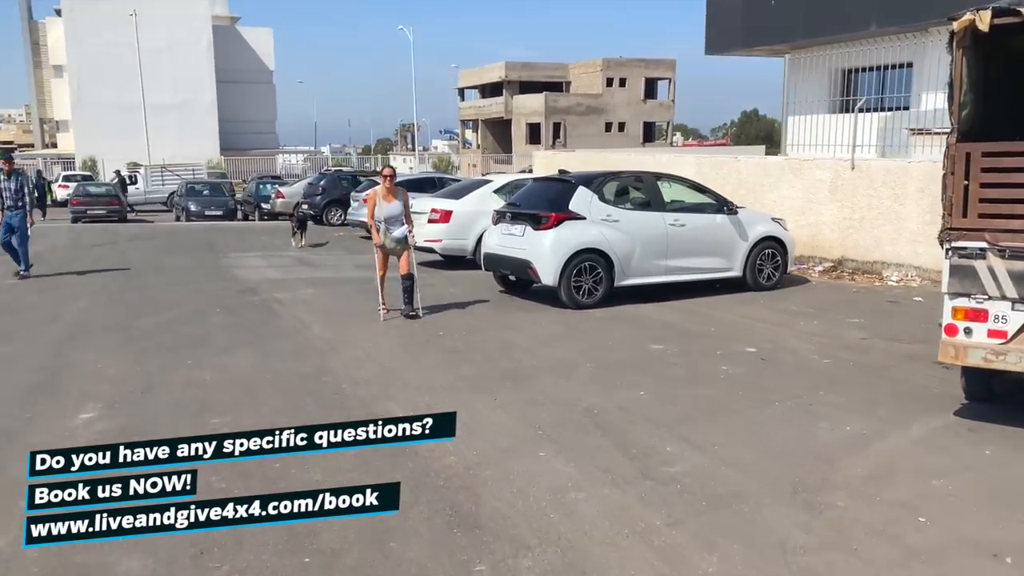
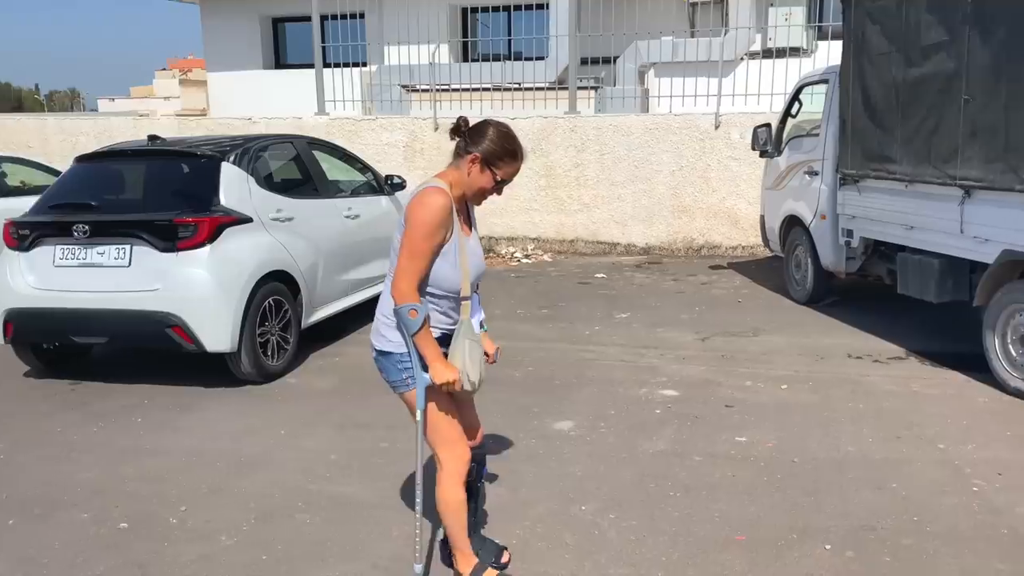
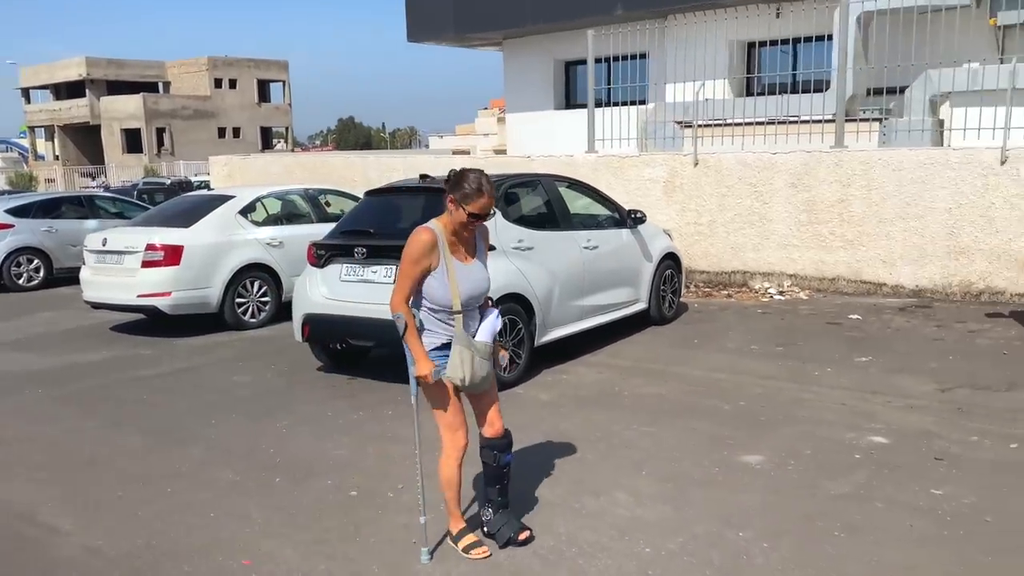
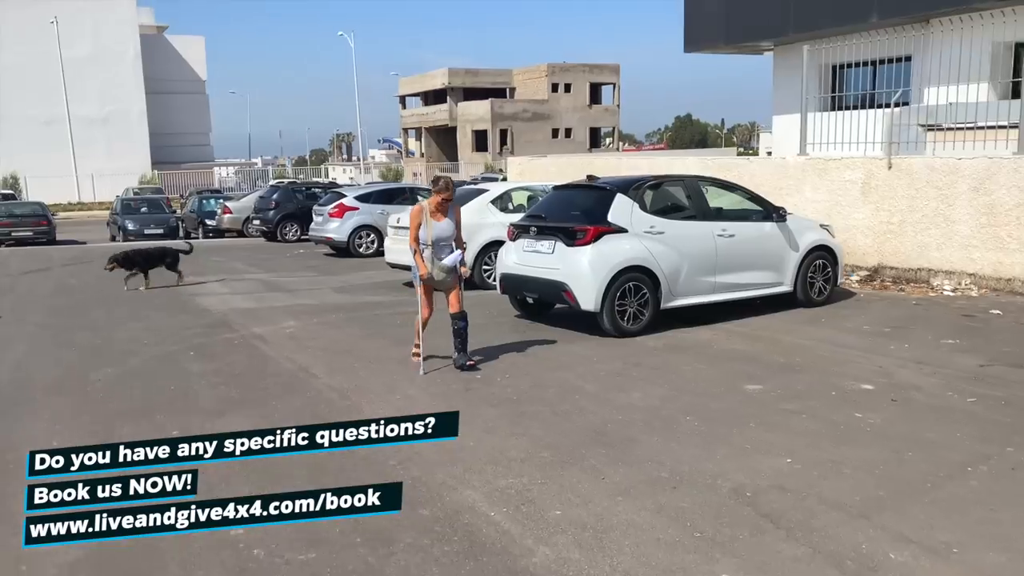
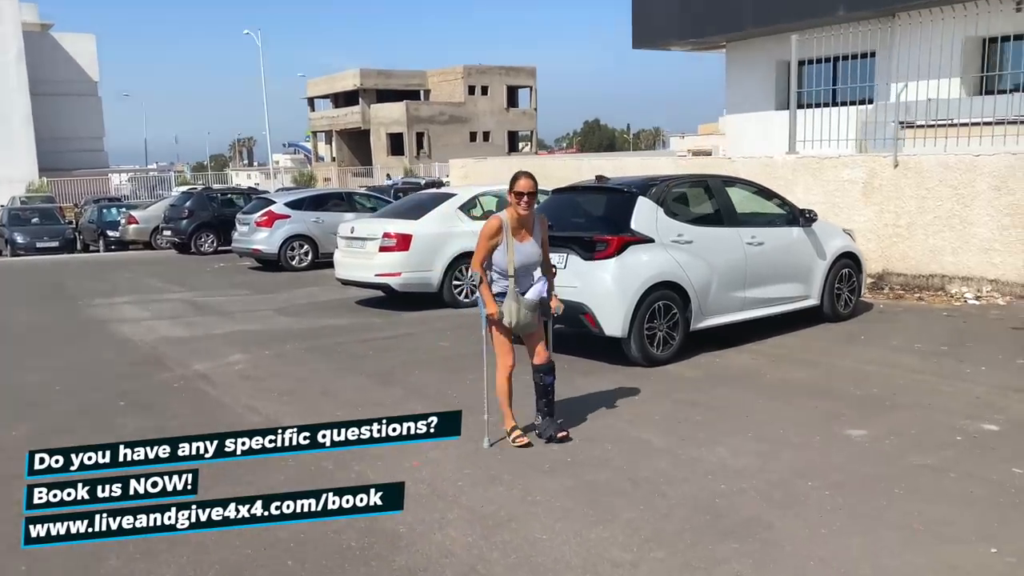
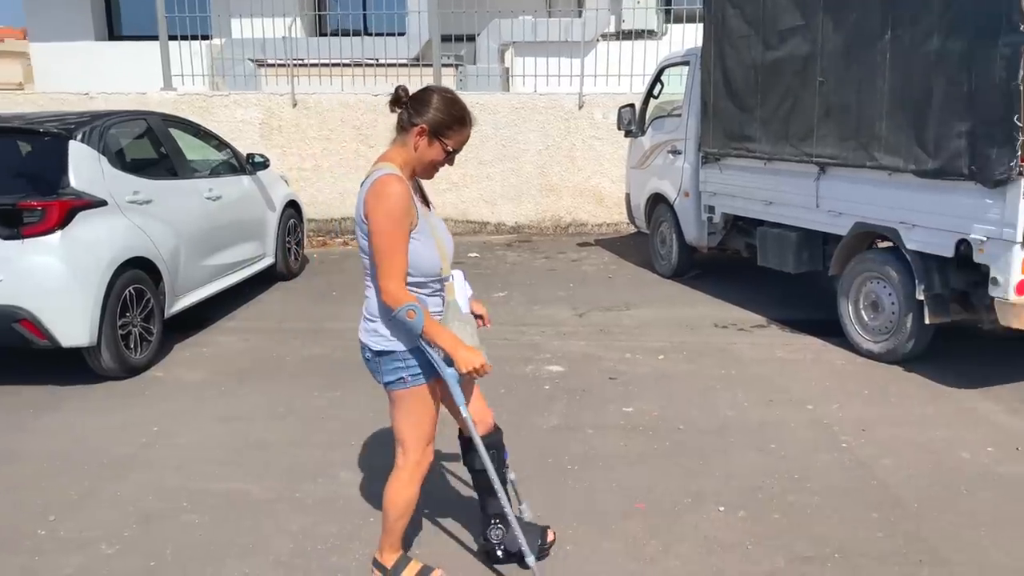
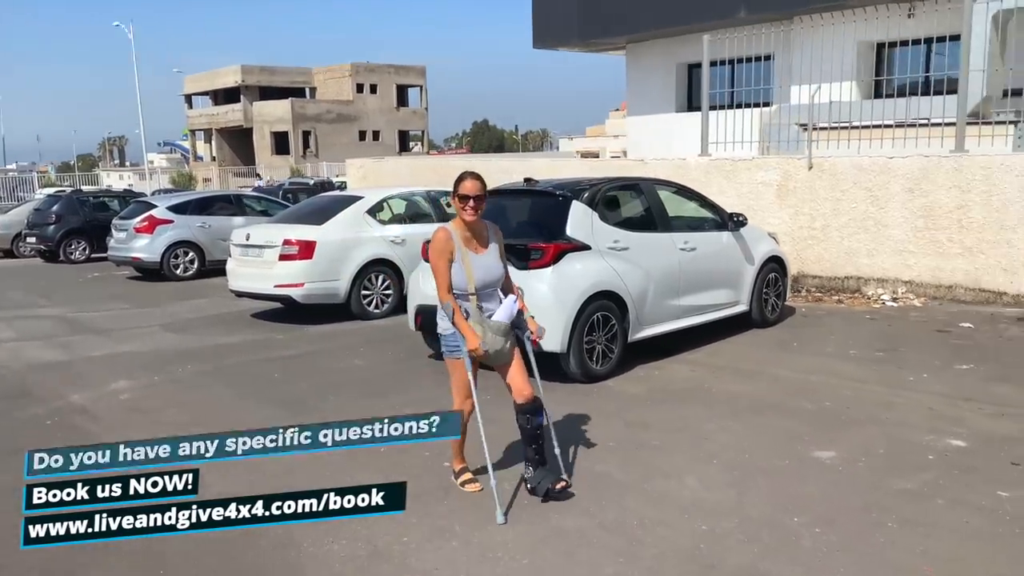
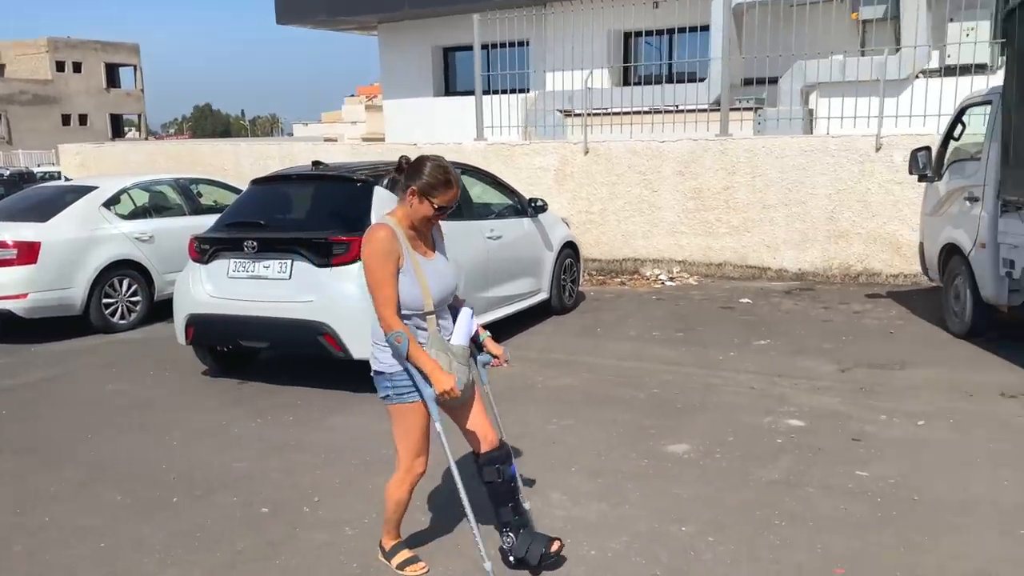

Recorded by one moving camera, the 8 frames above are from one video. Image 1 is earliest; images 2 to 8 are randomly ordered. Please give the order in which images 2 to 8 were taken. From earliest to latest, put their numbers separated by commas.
4, 5, 7, 3, 8, 2, 6
